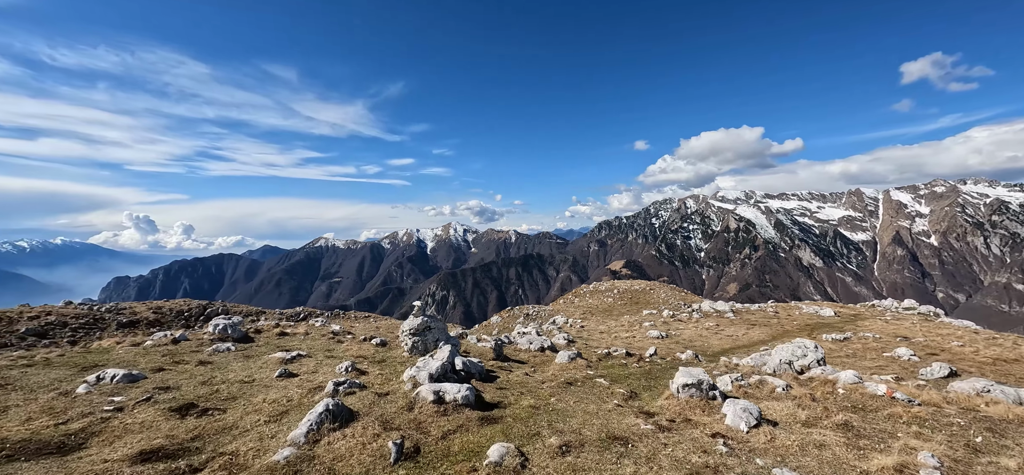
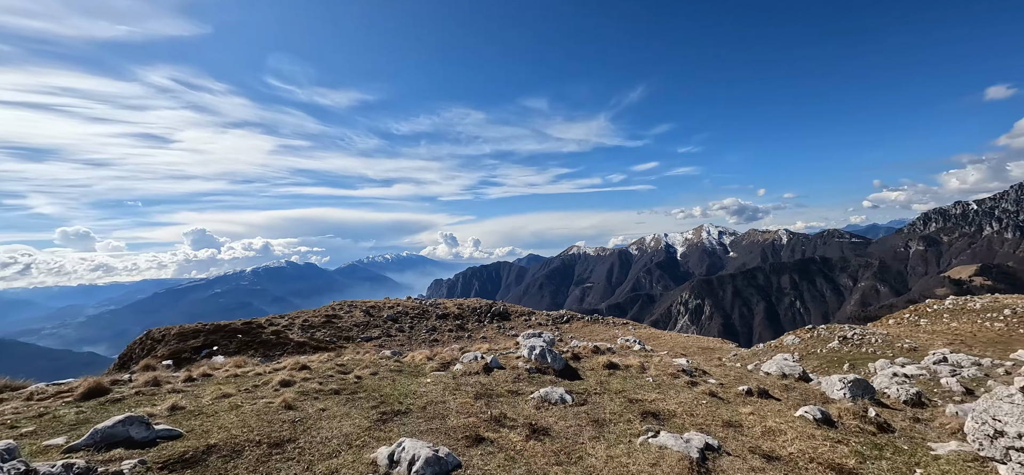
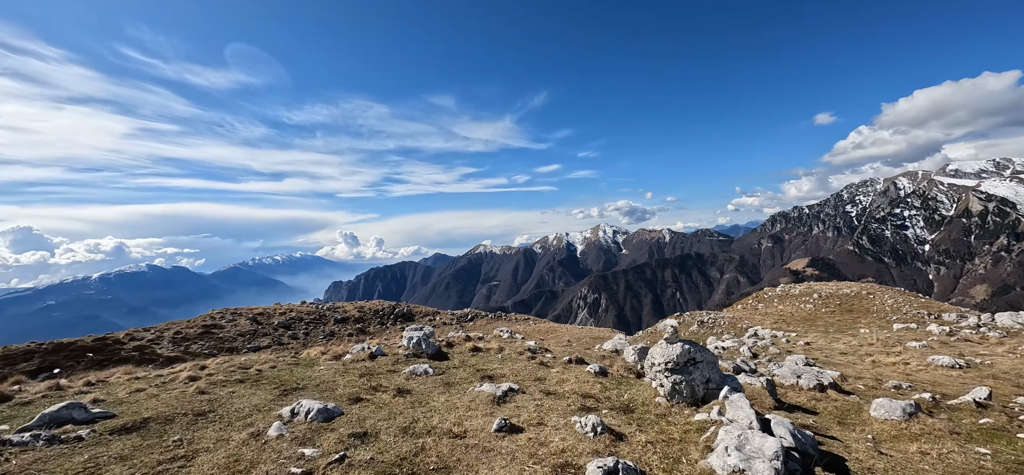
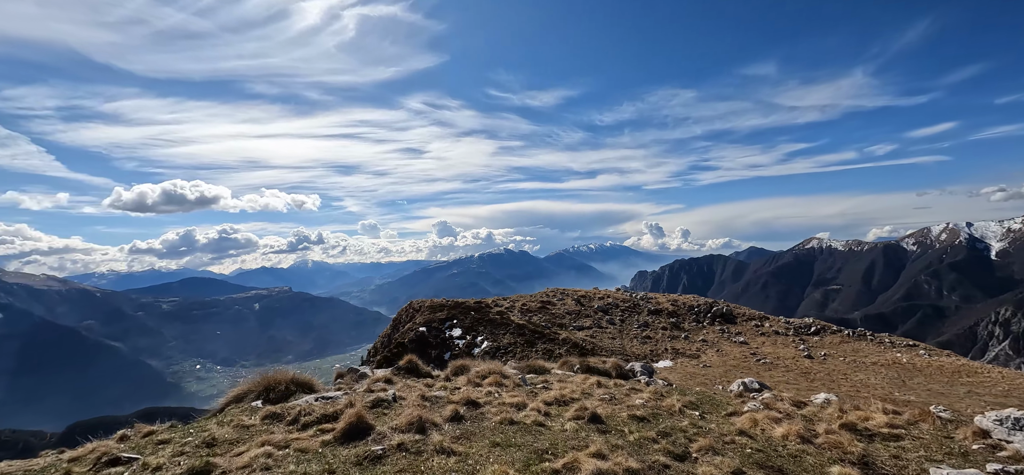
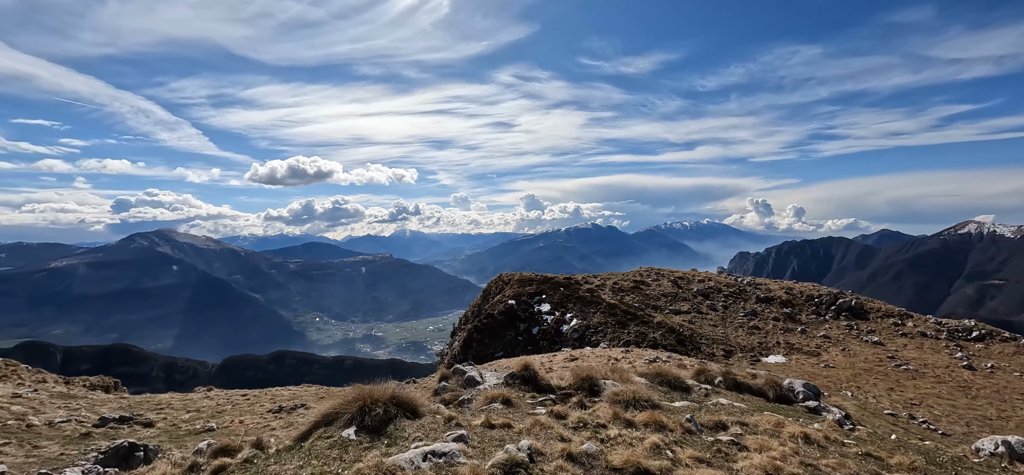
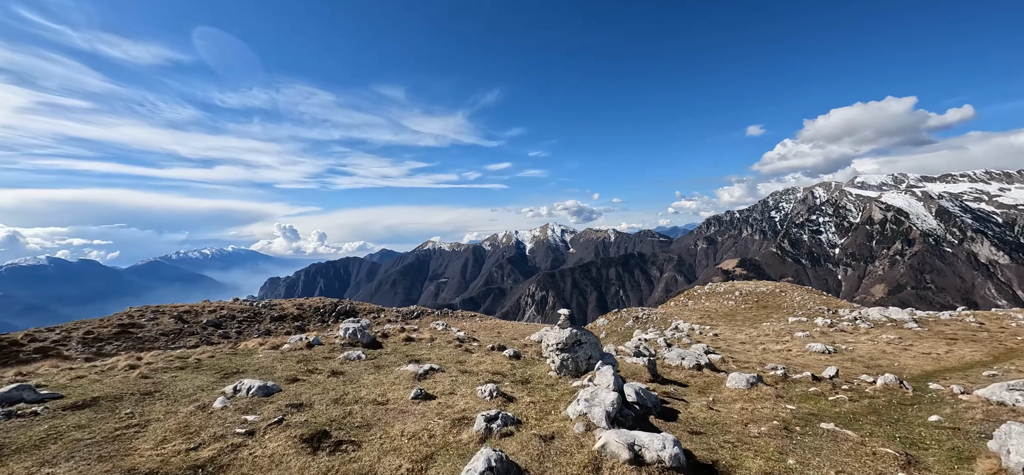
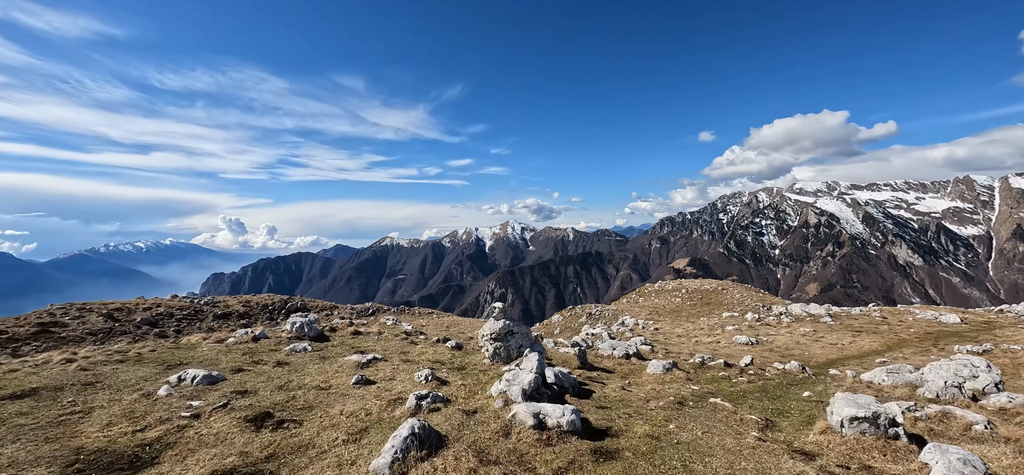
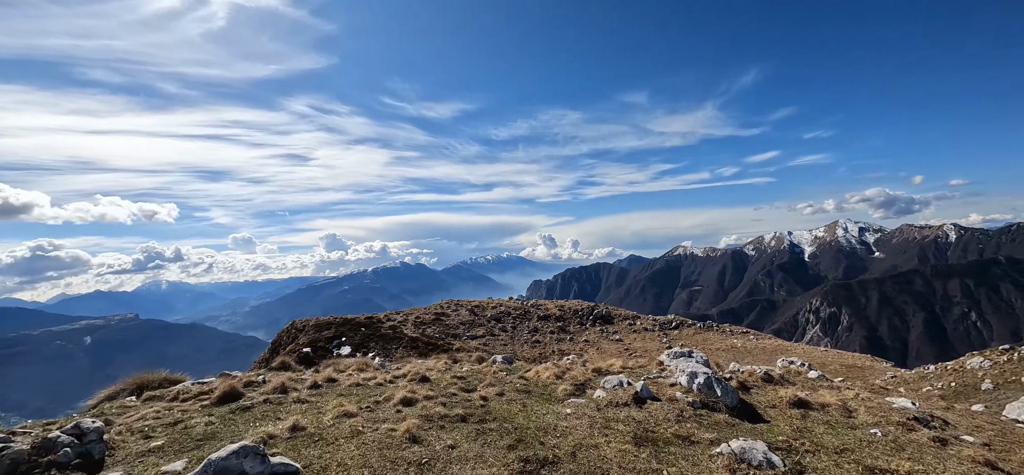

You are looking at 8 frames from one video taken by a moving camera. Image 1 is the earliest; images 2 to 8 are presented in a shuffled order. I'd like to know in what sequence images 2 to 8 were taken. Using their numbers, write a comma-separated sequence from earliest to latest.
7, 6, 3, 2, 8, 4, 5
